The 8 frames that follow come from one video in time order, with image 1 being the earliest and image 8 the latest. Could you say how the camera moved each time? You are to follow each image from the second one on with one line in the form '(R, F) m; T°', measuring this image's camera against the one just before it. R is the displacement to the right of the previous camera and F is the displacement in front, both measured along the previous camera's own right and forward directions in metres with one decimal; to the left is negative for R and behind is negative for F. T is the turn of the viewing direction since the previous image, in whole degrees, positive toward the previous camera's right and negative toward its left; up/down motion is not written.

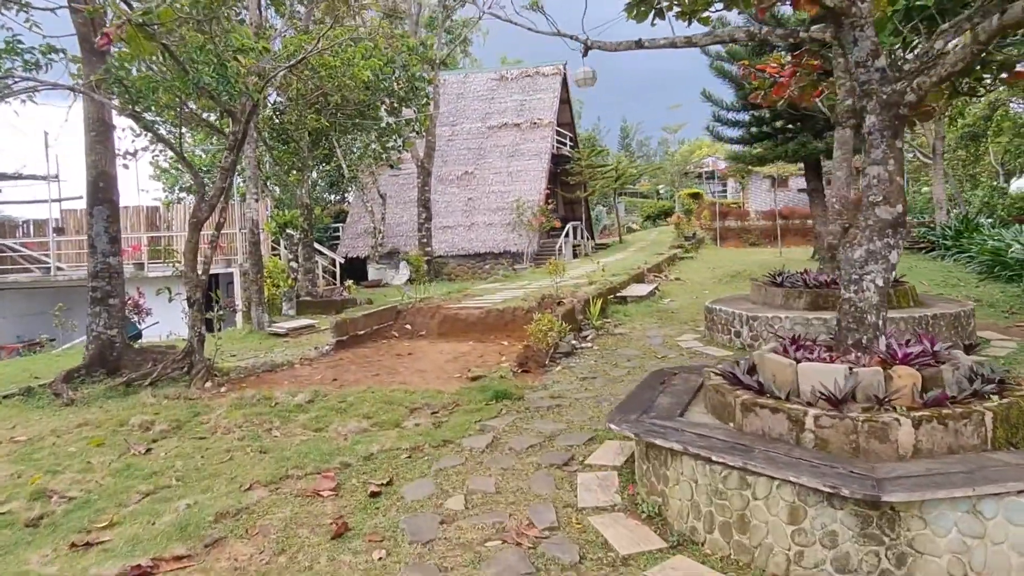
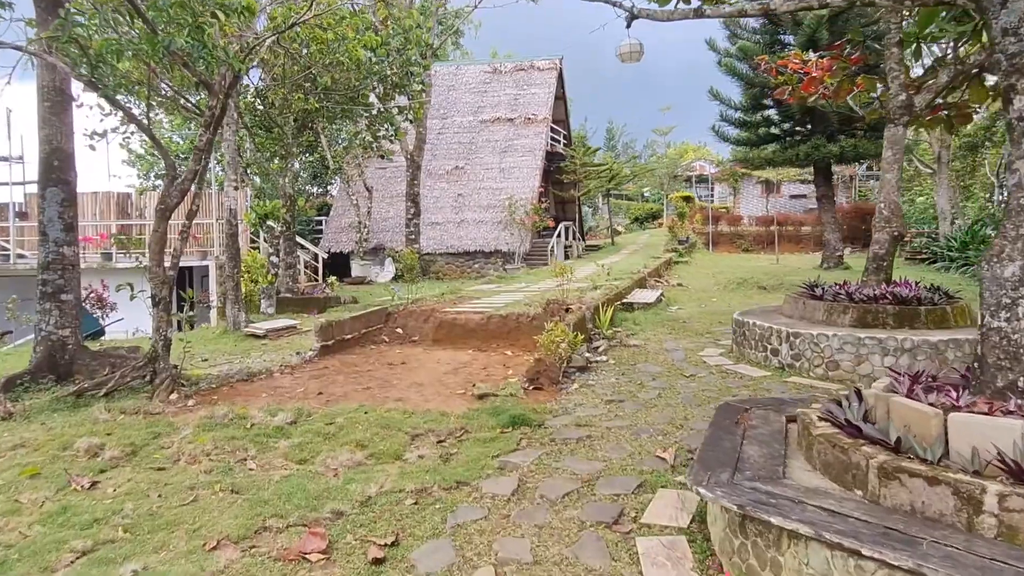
(-0.2, +0.7) m; +2°
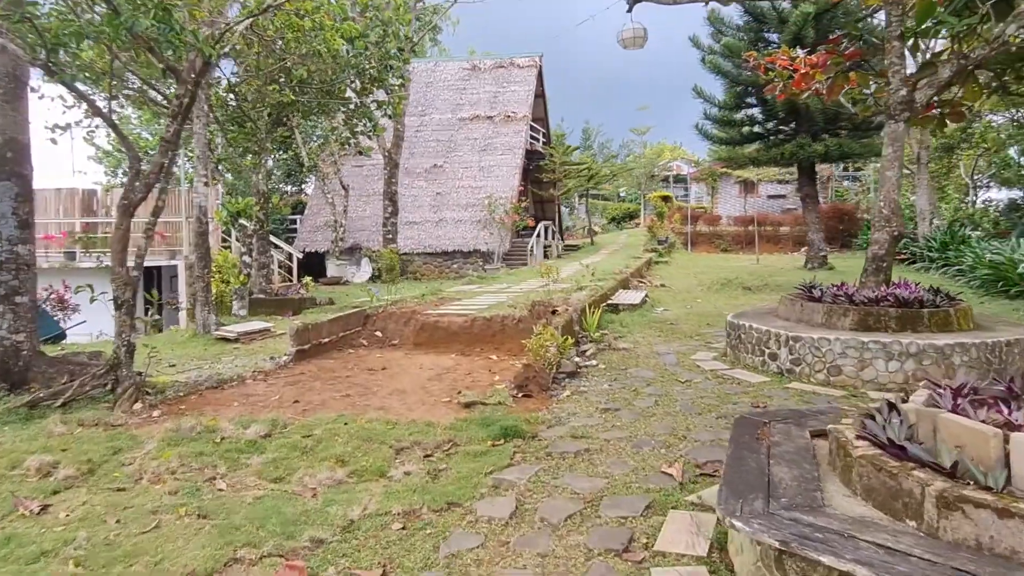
(-0.1, +0.3) m; +2°
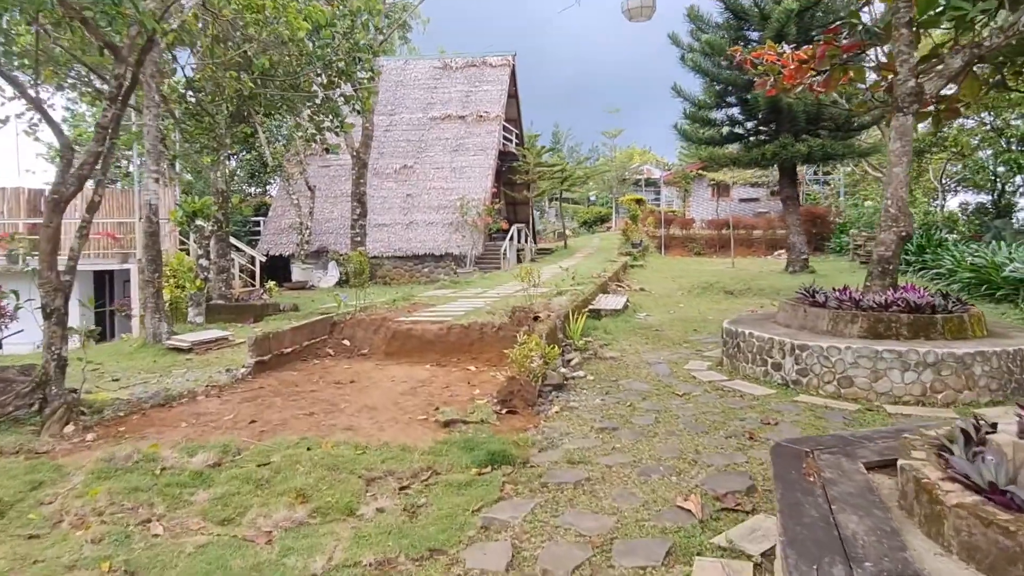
(-0.1, +0.4) m; +2°
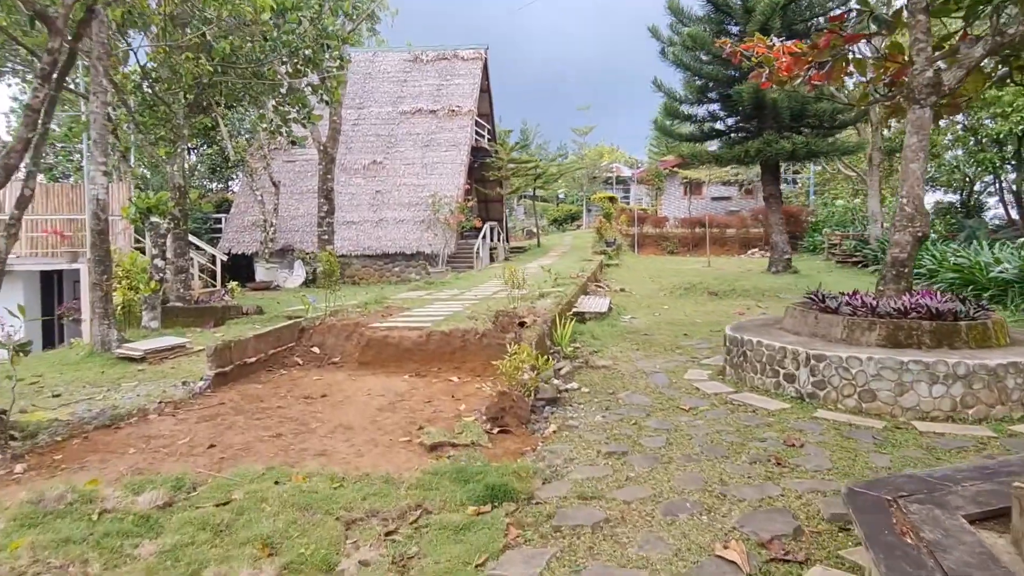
(-0.1, +0.4) m; +3°
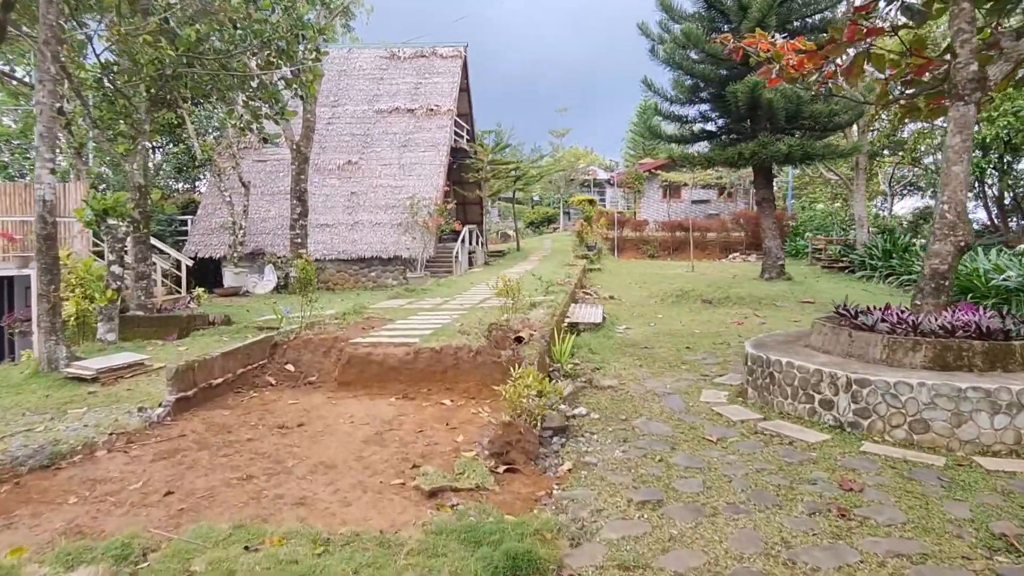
(-0.2, +0.5) m; +2°
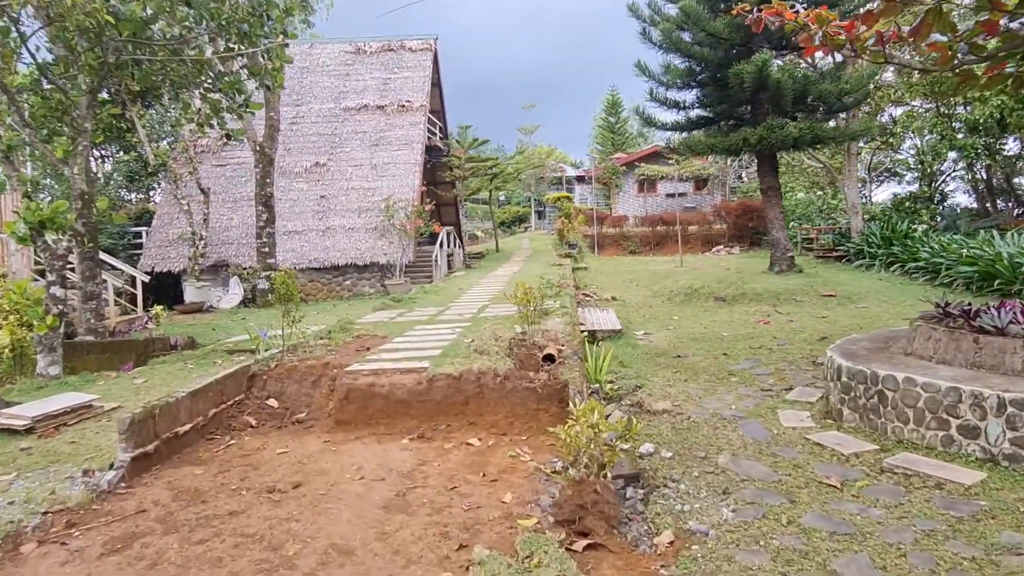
(-0.4, +0.9) m; +3°
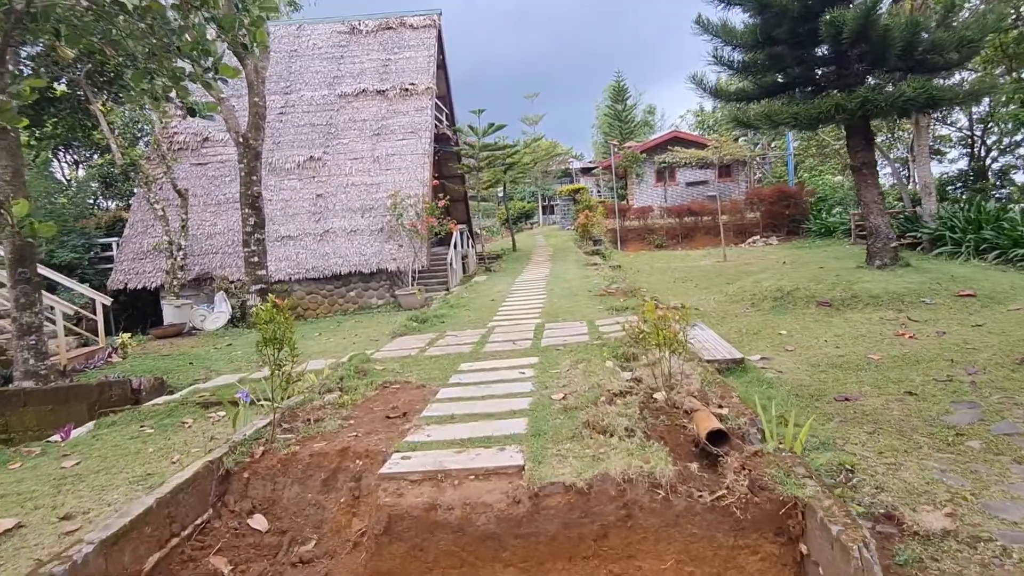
(-0.5, +1.8) m; 0°
